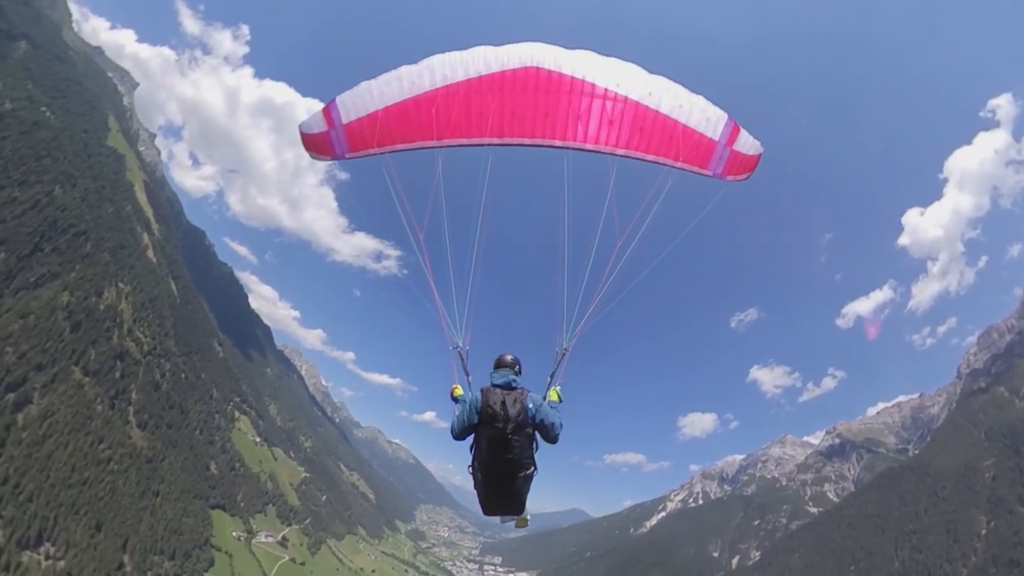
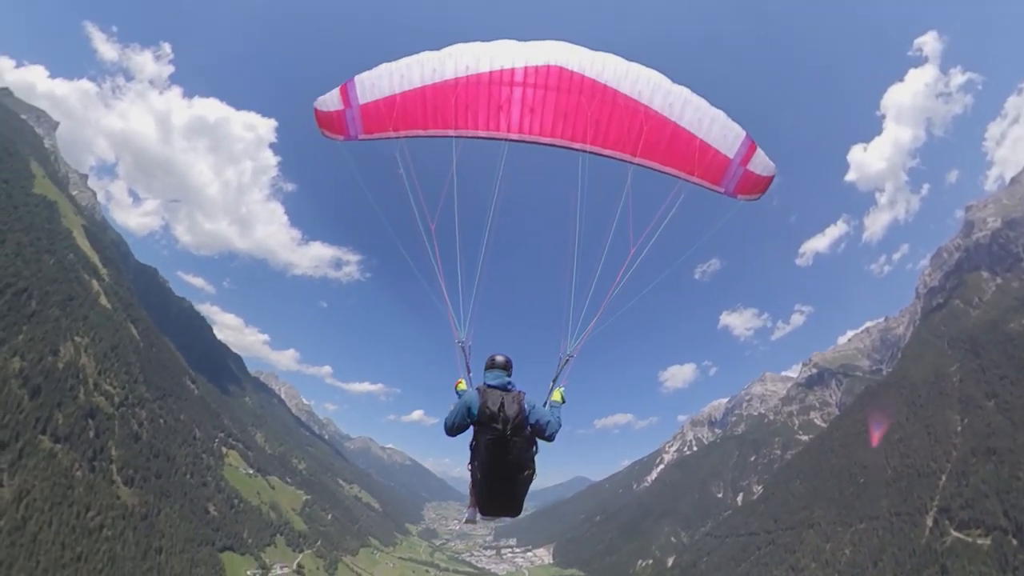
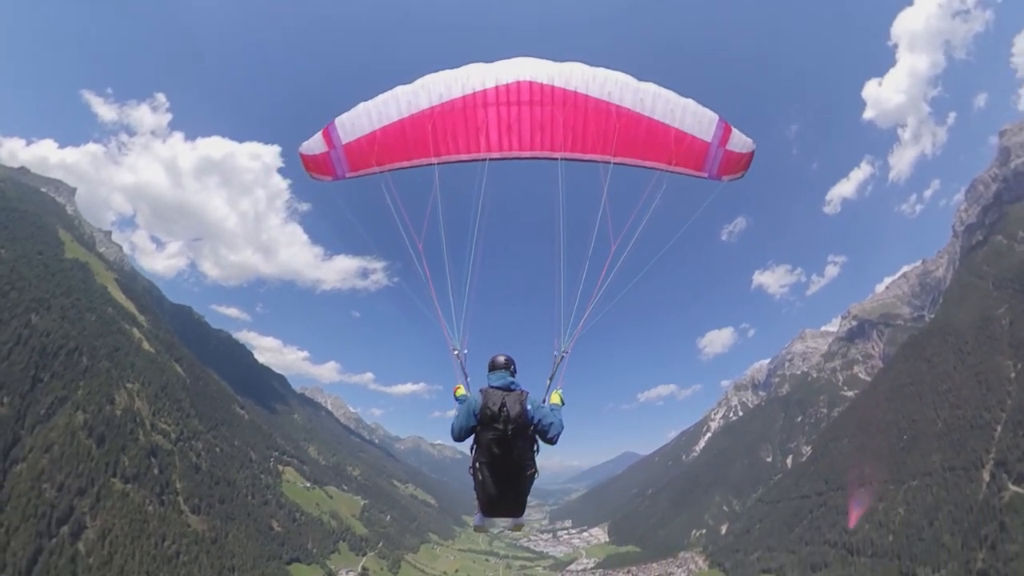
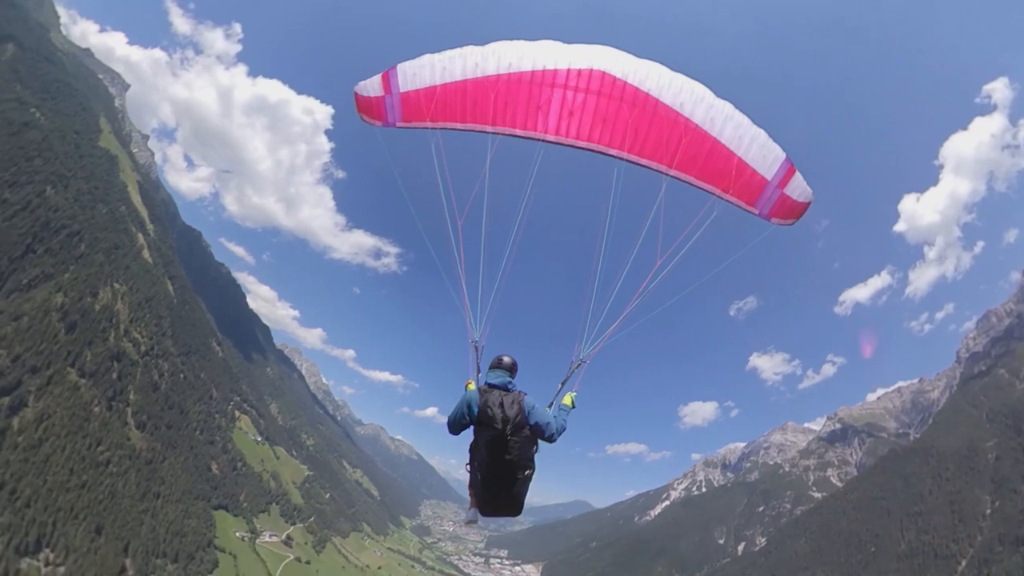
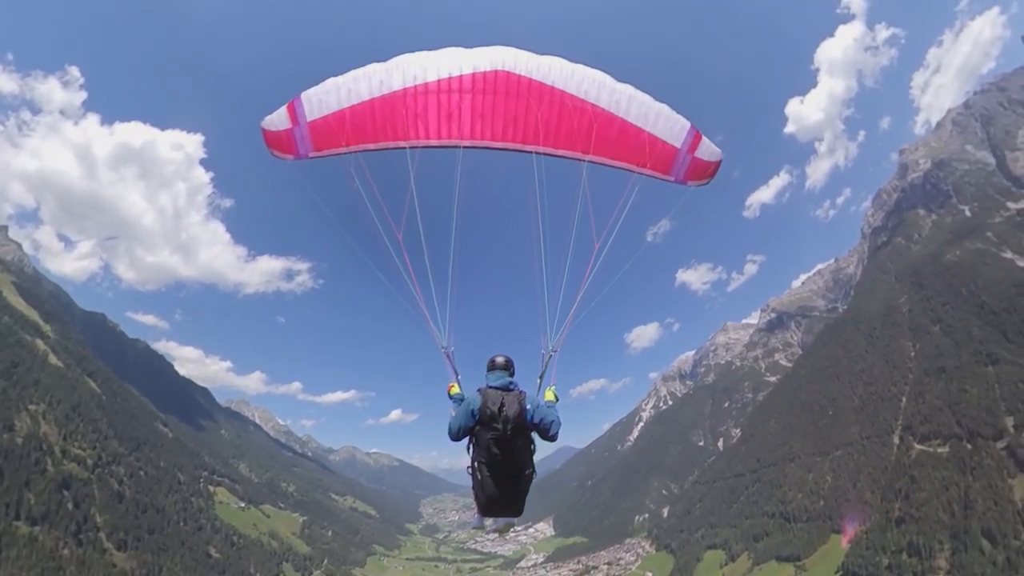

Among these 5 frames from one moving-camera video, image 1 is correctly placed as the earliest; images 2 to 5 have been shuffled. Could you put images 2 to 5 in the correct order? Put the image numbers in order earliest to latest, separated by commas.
3, 5, 2, 4
